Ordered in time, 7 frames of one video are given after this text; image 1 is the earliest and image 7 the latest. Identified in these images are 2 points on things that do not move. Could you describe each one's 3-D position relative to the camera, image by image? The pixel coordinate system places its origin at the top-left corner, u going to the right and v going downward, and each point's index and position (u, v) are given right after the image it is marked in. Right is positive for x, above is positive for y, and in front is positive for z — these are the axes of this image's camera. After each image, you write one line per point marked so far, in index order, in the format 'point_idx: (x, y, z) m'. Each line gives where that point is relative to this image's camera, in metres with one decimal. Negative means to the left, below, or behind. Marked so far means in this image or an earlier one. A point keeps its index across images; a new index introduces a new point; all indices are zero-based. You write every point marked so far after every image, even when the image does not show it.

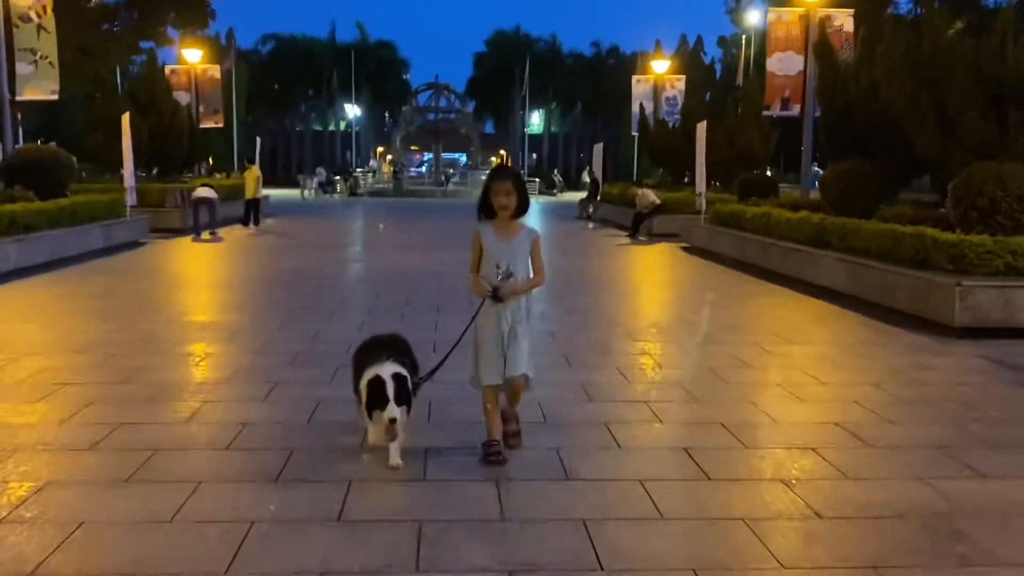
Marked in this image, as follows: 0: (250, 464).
0: (-1.5, -1.0, +5.3) m
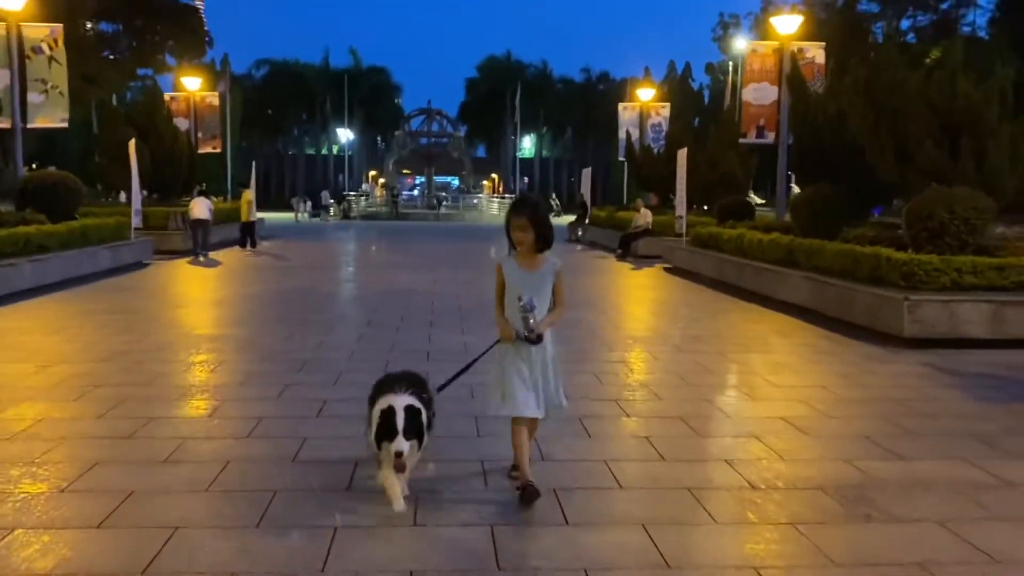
0: (-1.6, -1.0, +6.1) m
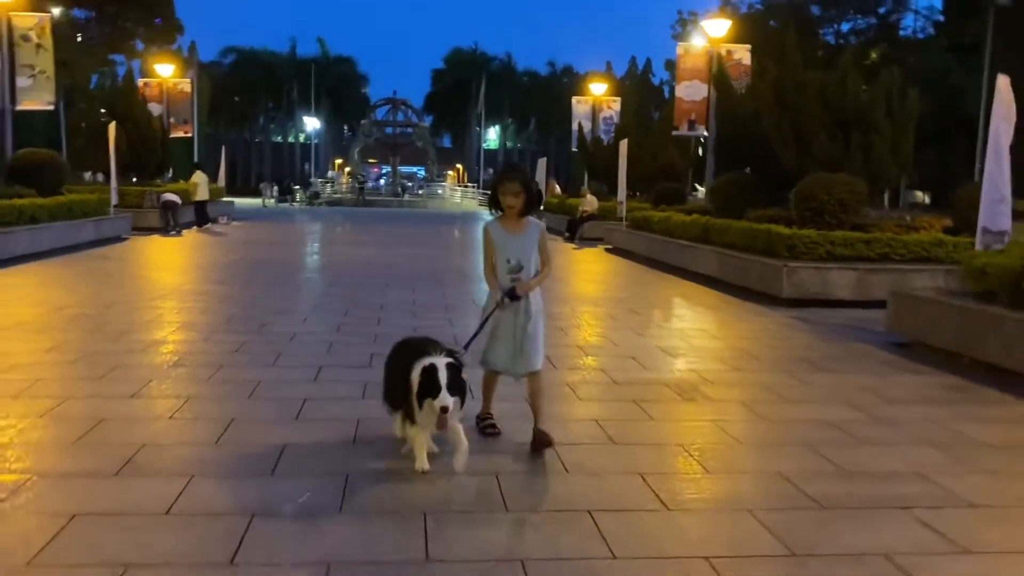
0: (-2.2, -0.6, +7.8) m
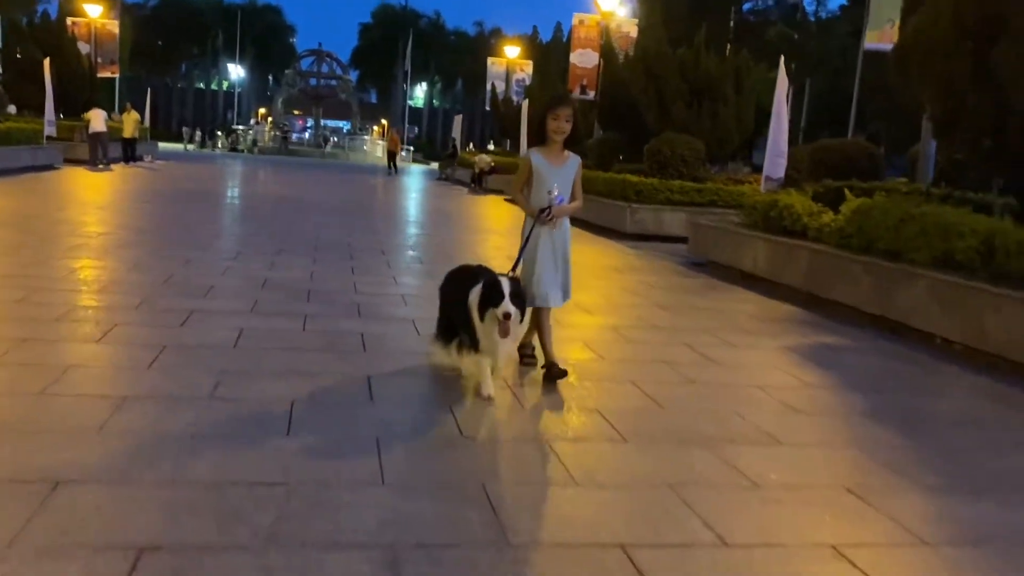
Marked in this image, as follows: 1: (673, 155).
0: (-3.6, +0.4, +10.1) m
1: (+2.7, +2.3, +16.0) m
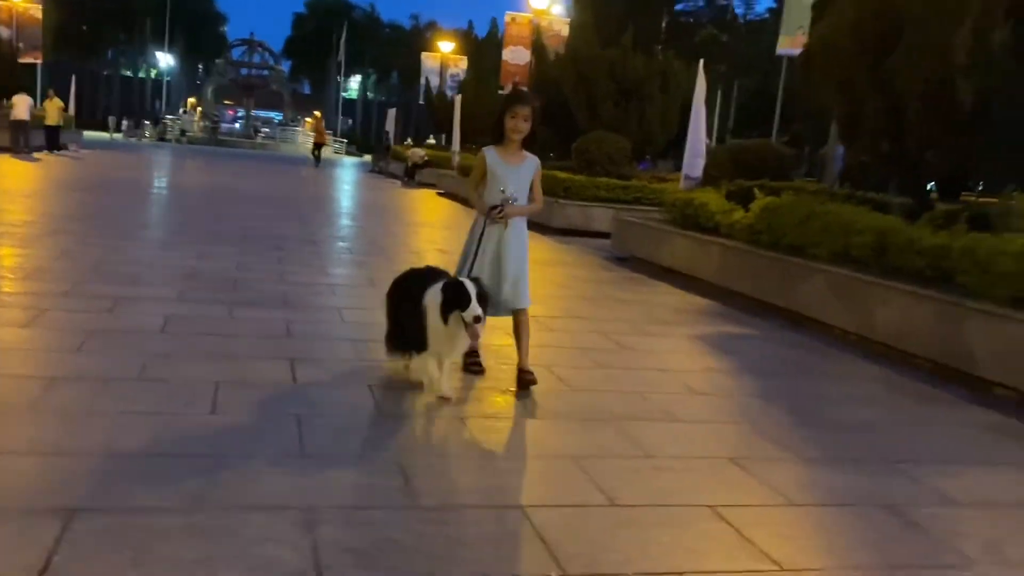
0: (-4.4, +0.6, +10.1) m
1: (+1.5, +2.4, +16.4) m
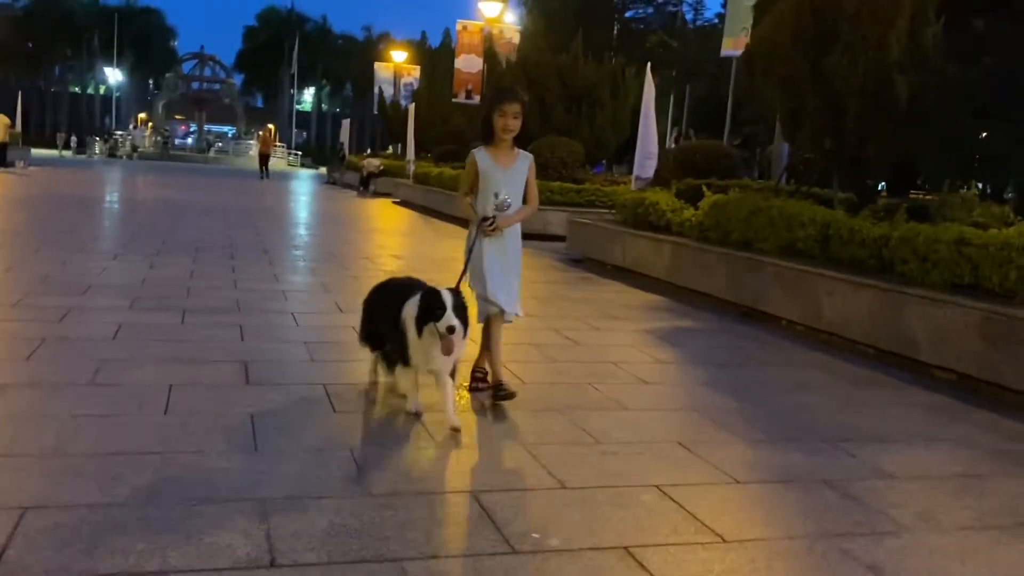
0: (-4.9, +0.4, +10.0) m
1: (+0.7, +2.3, +16.6) m
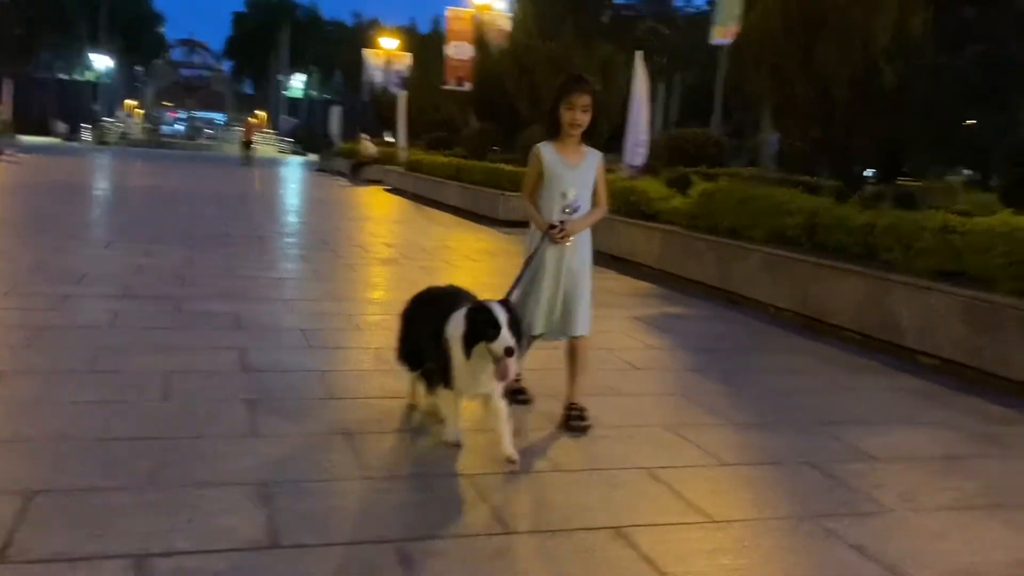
0: (-4.9, +0.5, +10.0) m
1: (+0.6, +2.5, +16.6) m
